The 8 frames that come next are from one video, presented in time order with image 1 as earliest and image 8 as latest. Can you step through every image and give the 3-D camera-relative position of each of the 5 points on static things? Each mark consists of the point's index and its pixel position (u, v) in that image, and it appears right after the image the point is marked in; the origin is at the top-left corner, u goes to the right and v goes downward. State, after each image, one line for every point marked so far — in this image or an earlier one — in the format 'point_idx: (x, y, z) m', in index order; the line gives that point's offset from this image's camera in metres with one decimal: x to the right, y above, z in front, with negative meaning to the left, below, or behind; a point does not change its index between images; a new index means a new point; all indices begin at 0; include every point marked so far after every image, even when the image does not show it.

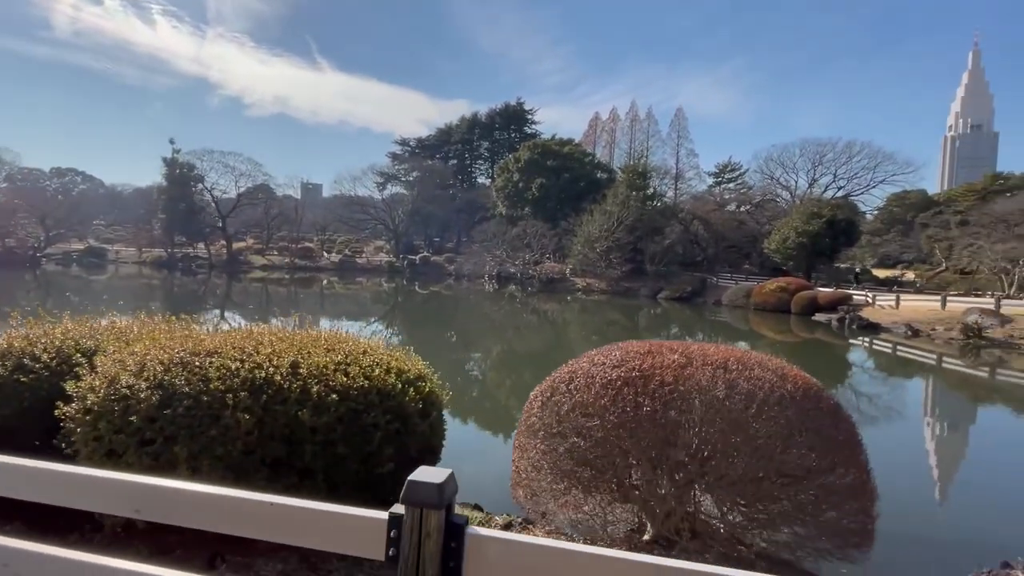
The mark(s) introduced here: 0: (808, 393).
0: (+1.1, -0.4, +2.3) m
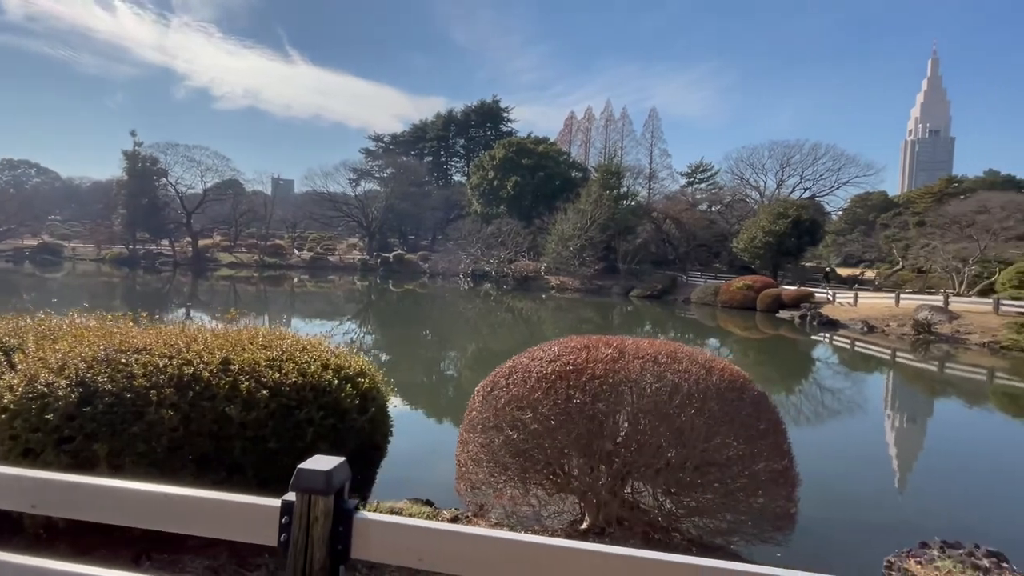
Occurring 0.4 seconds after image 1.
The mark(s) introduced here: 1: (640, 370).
0: (+0.9, -0.4, +2.4) m
1: (+0.5, -0.3, +2.3) m
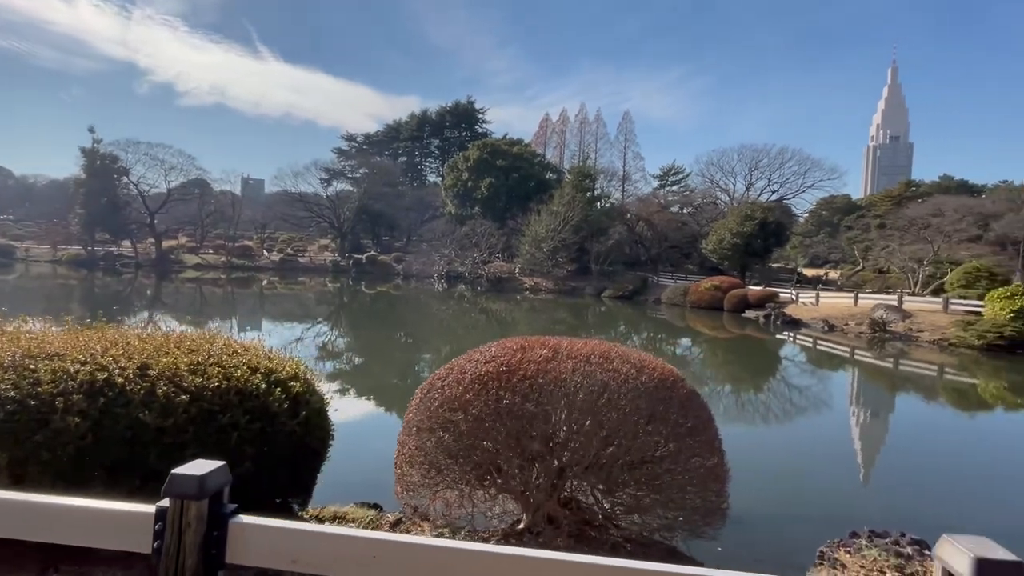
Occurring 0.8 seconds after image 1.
0: (+0.6, -0.4, +2.5) m
1: (+0.2, -0.3, +2.3) m
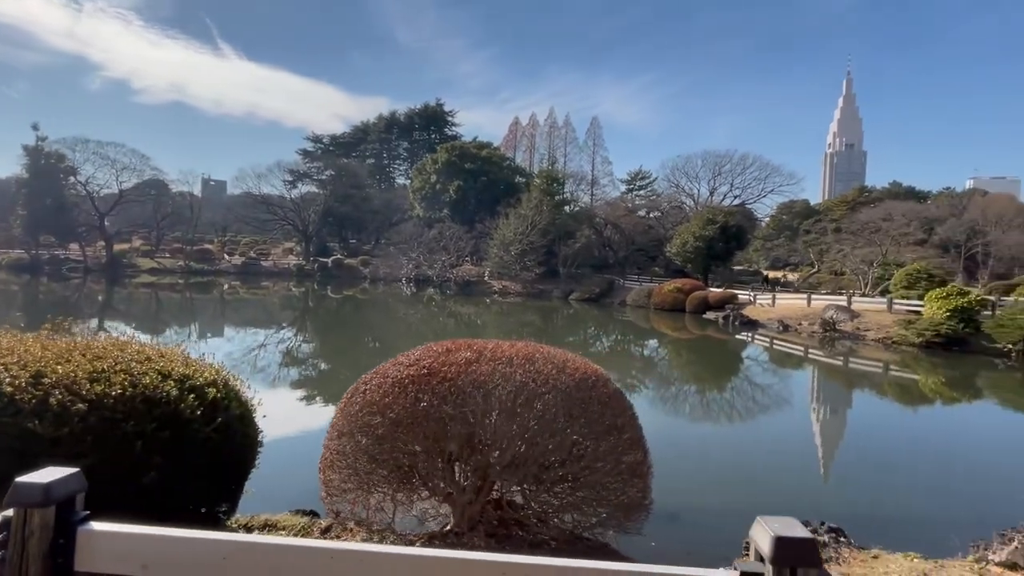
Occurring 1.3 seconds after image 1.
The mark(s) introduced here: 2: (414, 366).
0: (+0.3, -0.4, +2.5) m
1: (-0.1, -0.3, +2.4) m
2: (-0.4, -0.3, +2.4) m
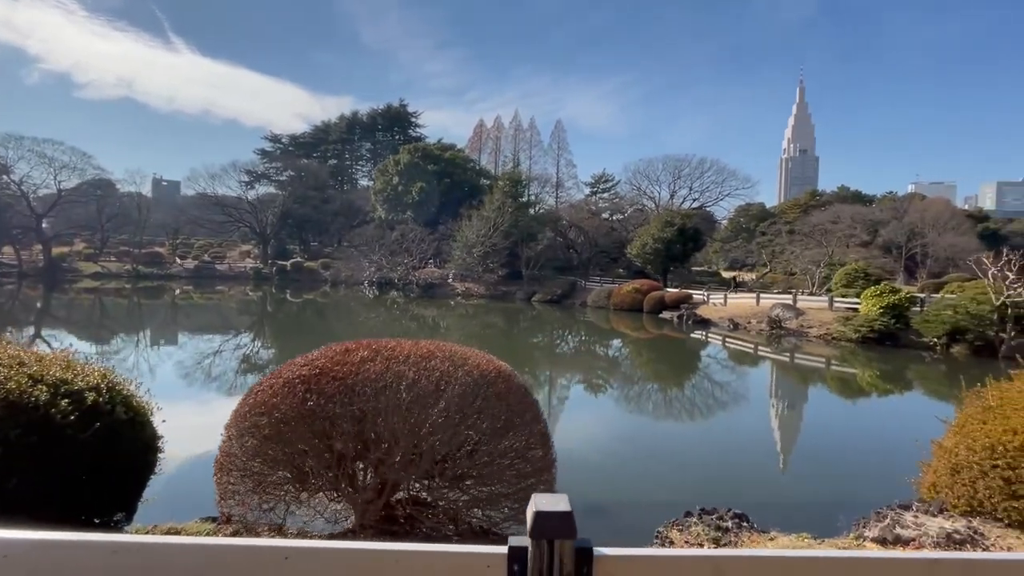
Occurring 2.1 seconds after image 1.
0: (-0.1, -0.4, +2.6) m
1: (-0.5, -0.3, +2.4) m
2: (-0.8, -0.3, +2.4) m
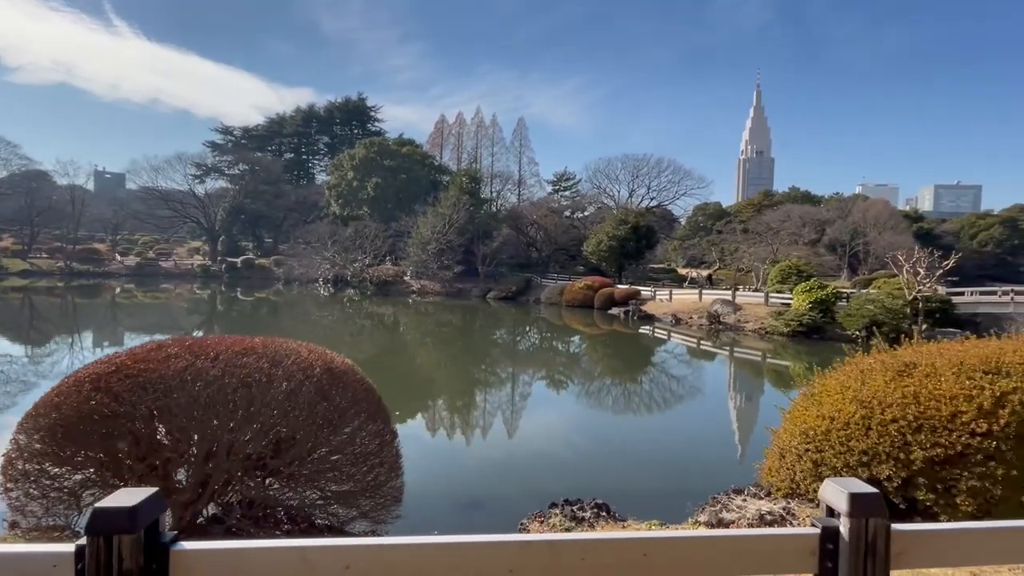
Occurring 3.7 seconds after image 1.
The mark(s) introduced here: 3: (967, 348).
0: (-0.9, -0.4, +2.5) m
1: (-1.3, -0.3, +2.3) m
2: (-1.6, -0.3, +2.3) m
3: (+1.9, -0.3, +2.5) m
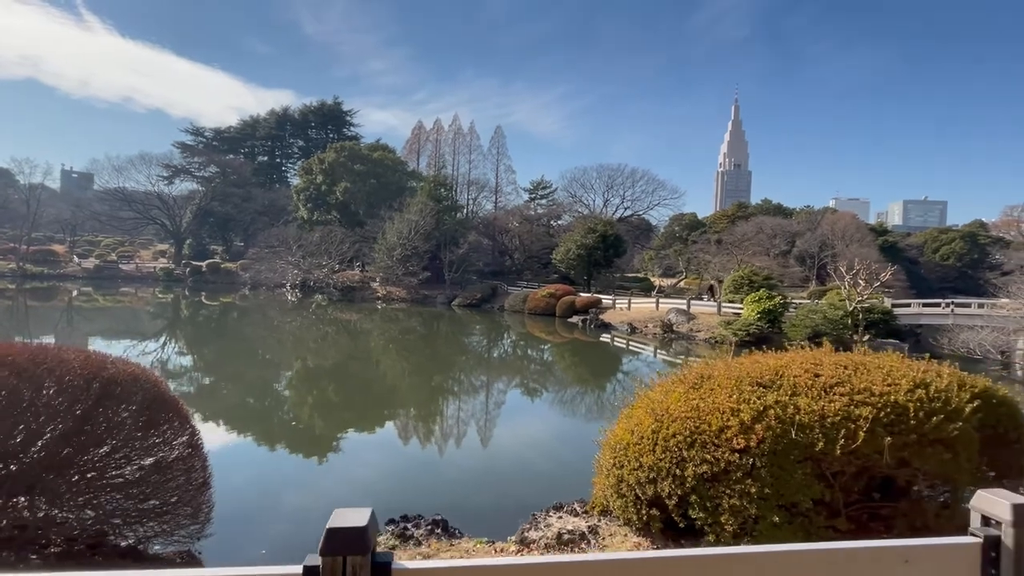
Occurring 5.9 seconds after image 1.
0: (-1.8, -0.4, +2.3) m
1: (-2.2, -0.3, +2.1) m
2: (-2.5, -0.3, +2.0) m
3: (+1.0, -0.3, +2.4) m
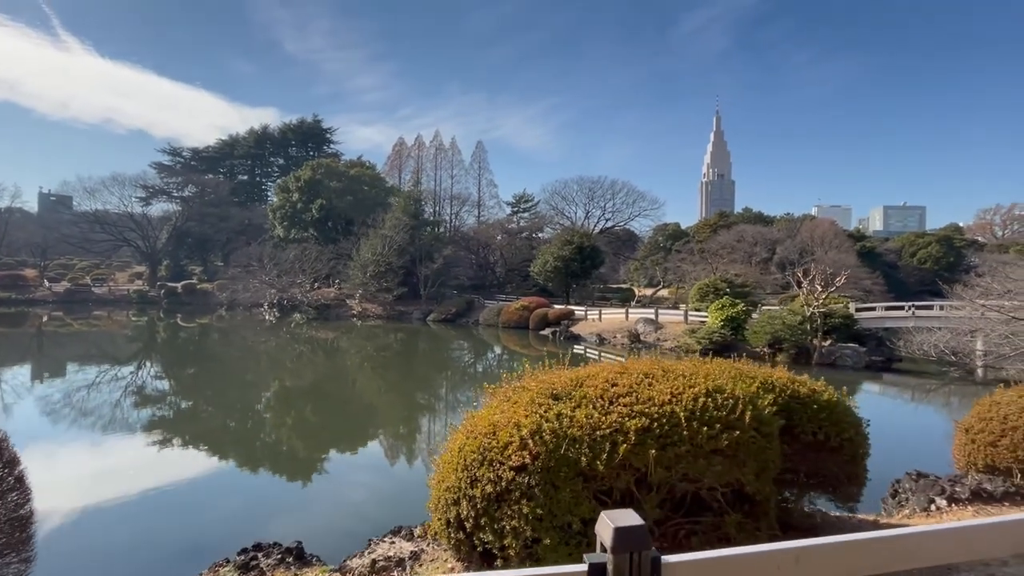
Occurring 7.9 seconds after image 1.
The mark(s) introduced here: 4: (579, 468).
0: (-2.6, -0.5, +2.1) m
1: (-3.0, -0.4, +1.9) m
2: (-3.3, -0.4, +1.8) m
3: (+0.2, -0.3, +2.3) m
4: (+0.2, -0.6, +1.9) m
